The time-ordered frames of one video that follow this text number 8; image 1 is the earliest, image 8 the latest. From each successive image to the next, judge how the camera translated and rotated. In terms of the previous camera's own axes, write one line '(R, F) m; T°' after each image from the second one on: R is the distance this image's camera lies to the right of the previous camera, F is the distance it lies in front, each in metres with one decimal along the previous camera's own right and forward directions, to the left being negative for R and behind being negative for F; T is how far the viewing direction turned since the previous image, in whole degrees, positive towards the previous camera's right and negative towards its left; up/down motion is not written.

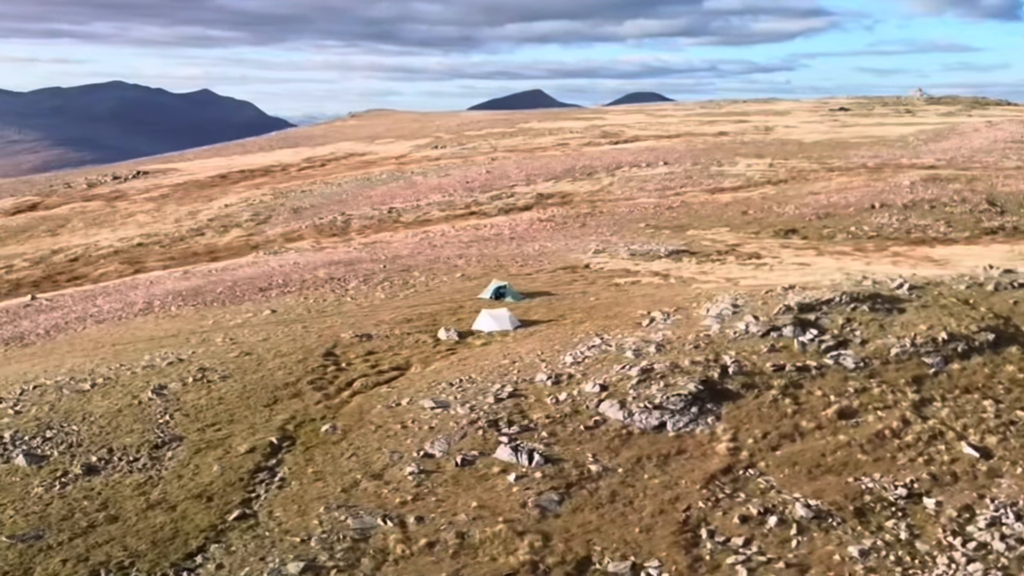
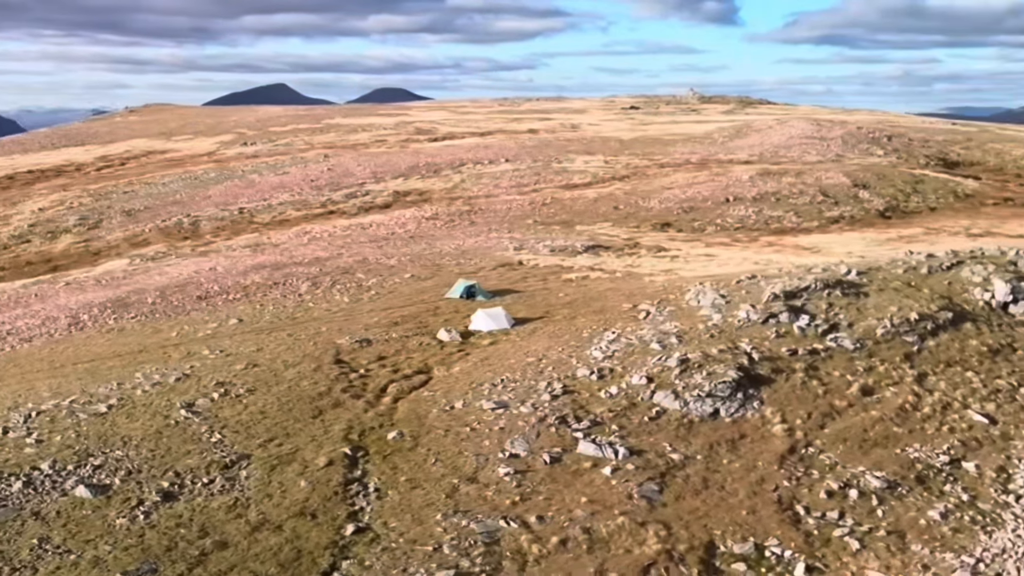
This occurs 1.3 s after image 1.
(-4.2, +0.3) m; +12°
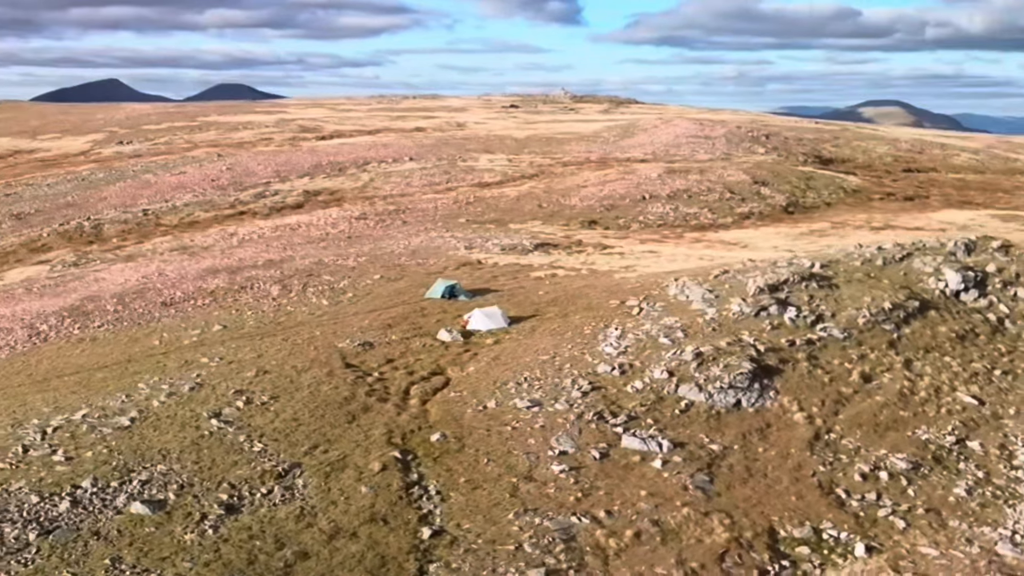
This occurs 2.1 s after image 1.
(-2.5, +0.1) m; +8°
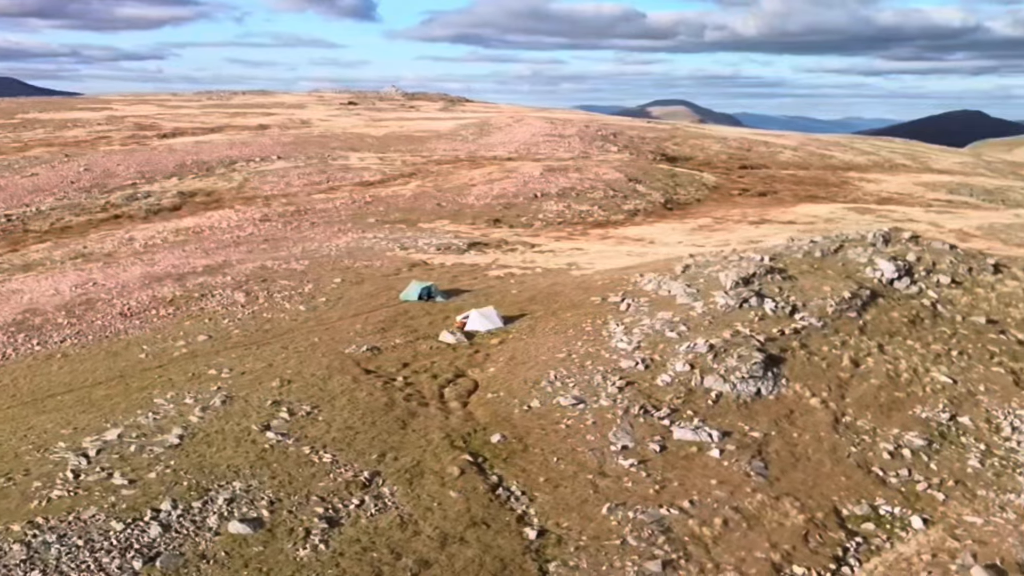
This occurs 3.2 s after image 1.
(-3.4, +0.2) m; +10°
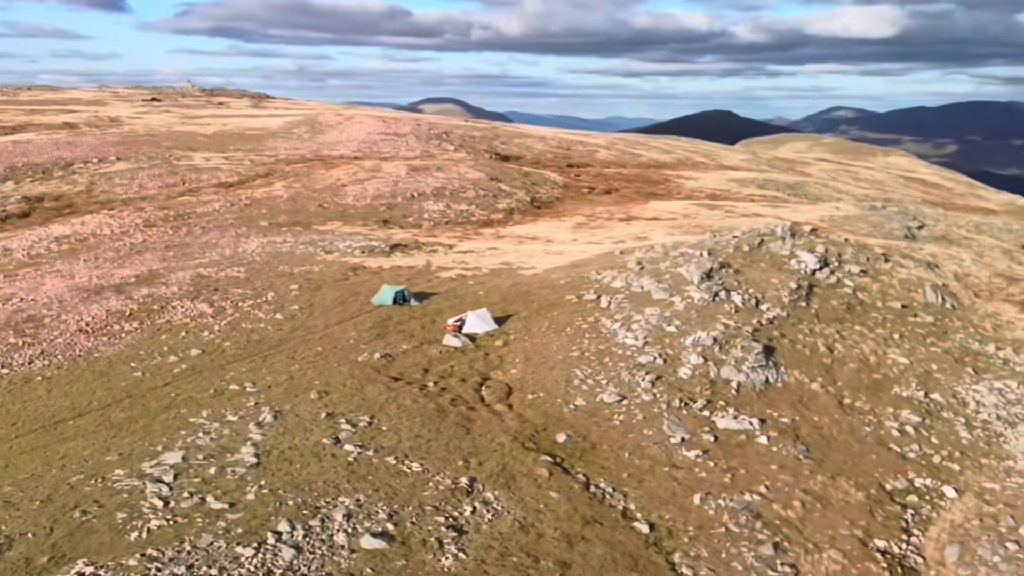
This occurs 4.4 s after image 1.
(-3.9, +0.2) m; +11°
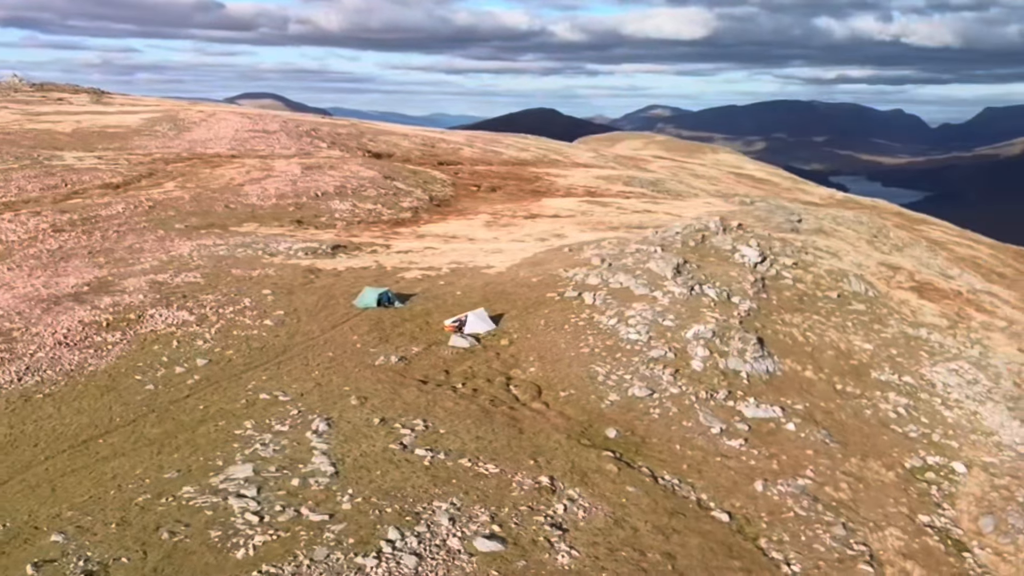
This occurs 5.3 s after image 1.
(-3.0, +0.1) m; +9°
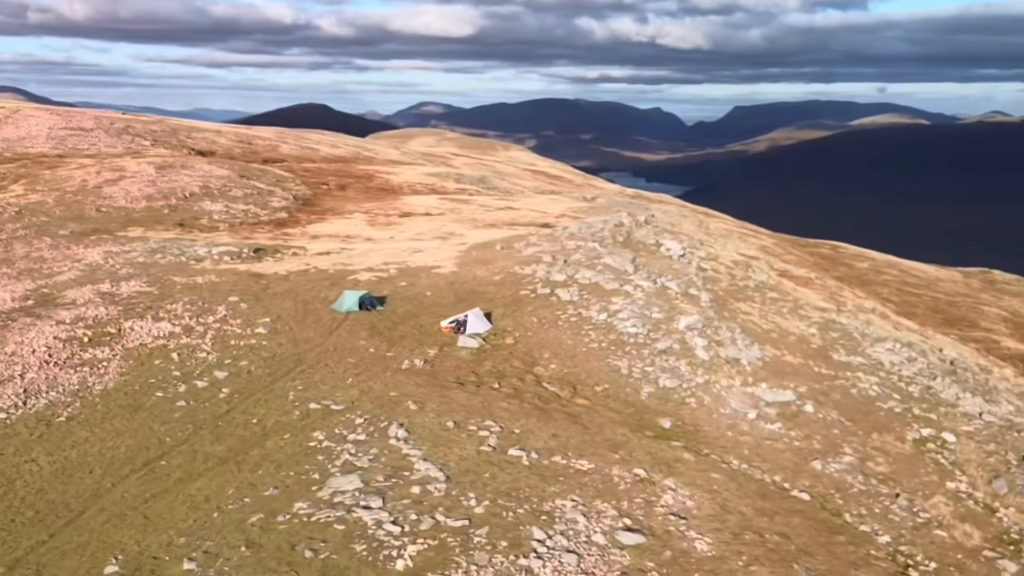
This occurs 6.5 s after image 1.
(-3.9, +0.2) m; +11°
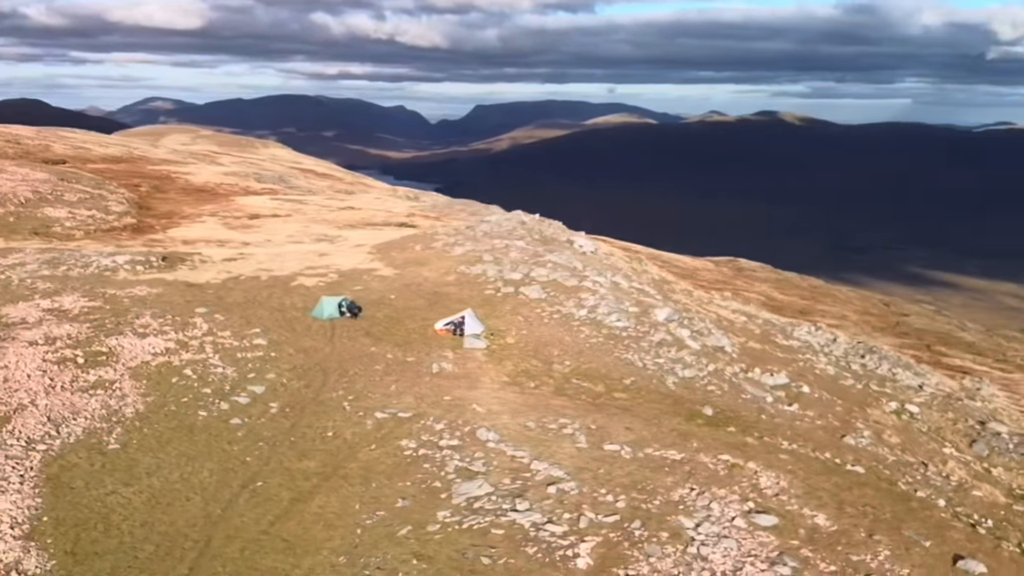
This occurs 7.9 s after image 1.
(-4.4, +0.3) m; +13°
